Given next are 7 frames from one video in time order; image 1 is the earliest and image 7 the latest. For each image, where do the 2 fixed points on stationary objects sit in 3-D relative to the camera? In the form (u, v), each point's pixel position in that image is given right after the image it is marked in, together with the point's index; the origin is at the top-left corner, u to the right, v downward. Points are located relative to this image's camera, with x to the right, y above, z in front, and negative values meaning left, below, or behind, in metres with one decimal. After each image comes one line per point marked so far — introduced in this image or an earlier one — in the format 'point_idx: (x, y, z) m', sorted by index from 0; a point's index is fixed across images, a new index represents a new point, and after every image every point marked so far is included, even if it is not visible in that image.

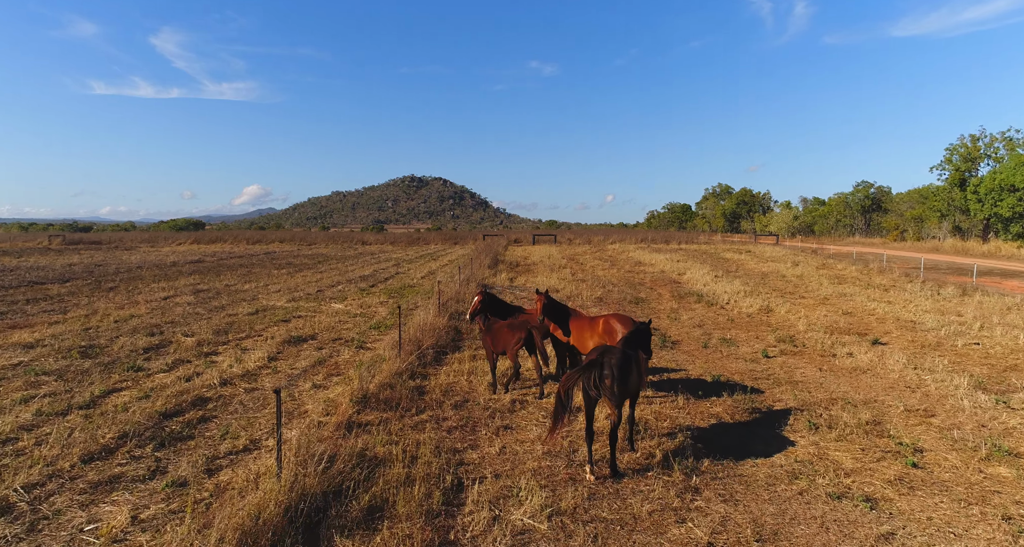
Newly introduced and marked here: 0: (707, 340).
0: (+3.7, -1.3, +11.3) m
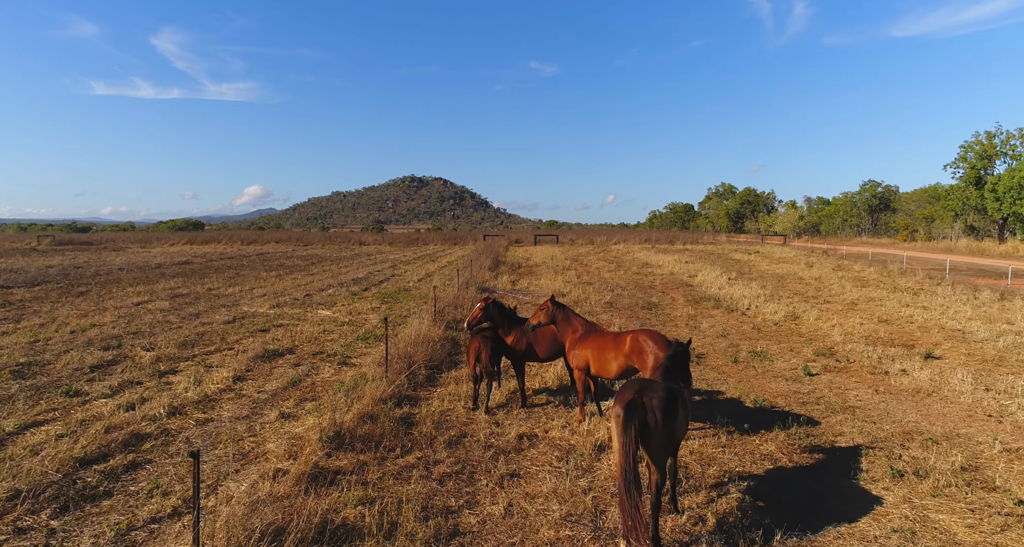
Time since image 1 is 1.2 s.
0: (+3.8, -1.3, +10.1) m
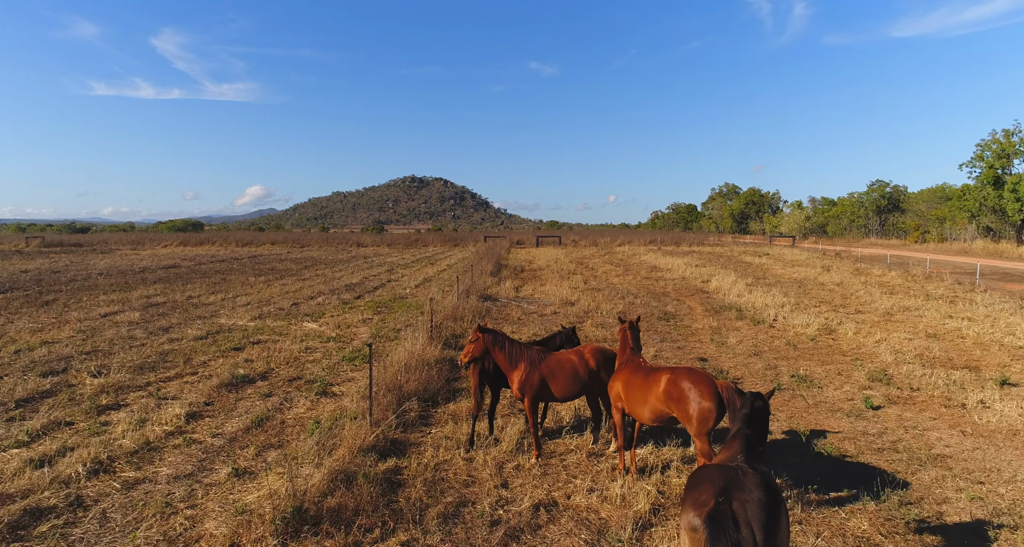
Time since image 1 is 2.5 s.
0: (+3.9, -1.5, +8.8) m
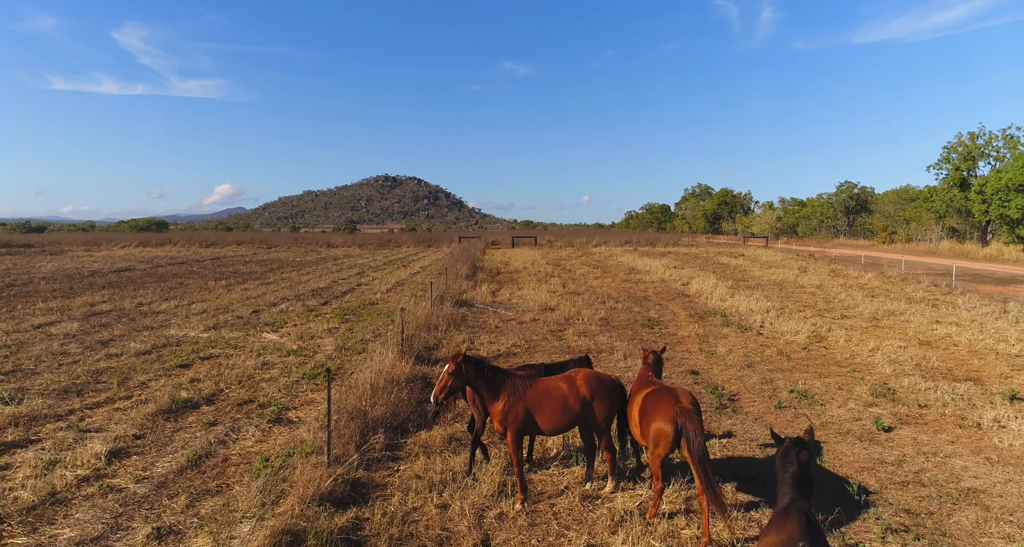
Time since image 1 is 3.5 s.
0: (+3.6, -1.6, +8.2) m
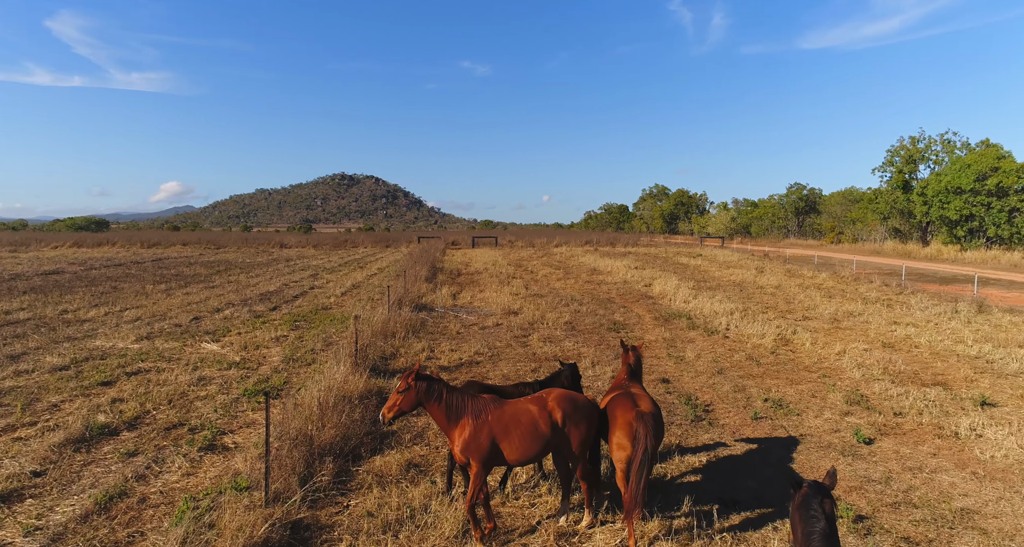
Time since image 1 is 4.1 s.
0: (+3.1, -1.7, +7.9) m
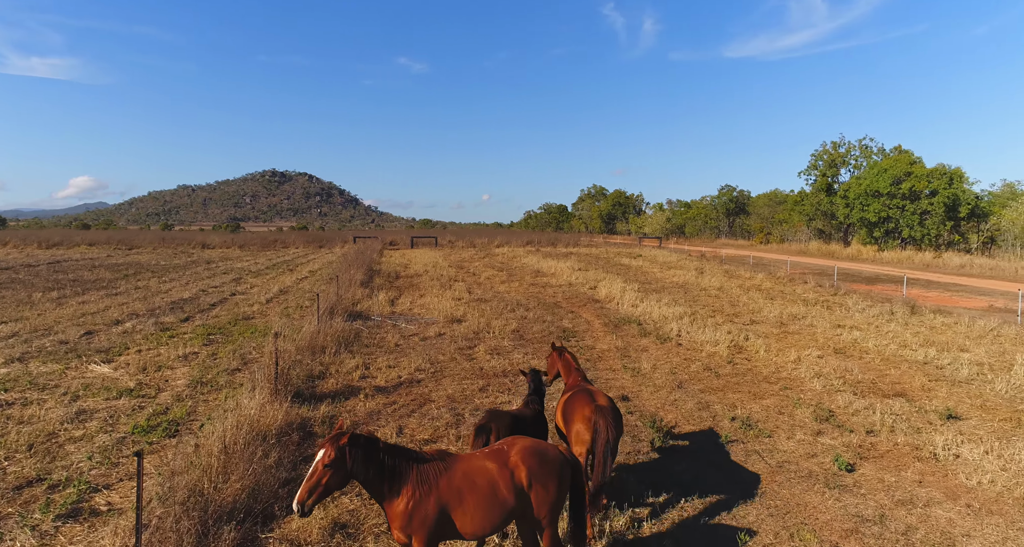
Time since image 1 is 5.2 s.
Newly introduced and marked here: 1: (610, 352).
0: (+2.5, -1.8, +7.3) m
1: (+1.9, -1.5, +11.4) m
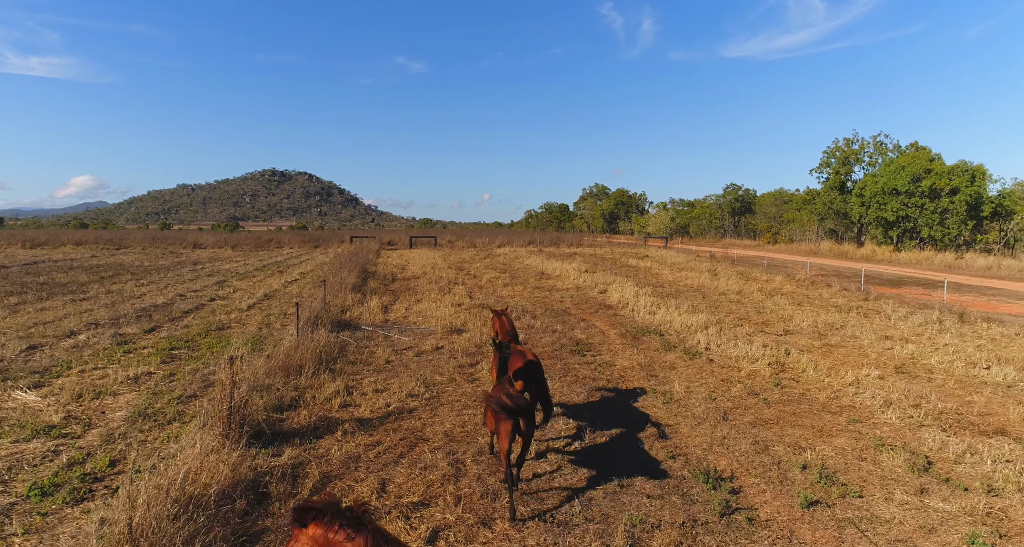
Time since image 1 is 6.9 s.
0: (+2.6, -1.9, +5.7) m
1: (+2.0, -1.6, +9.8) m
